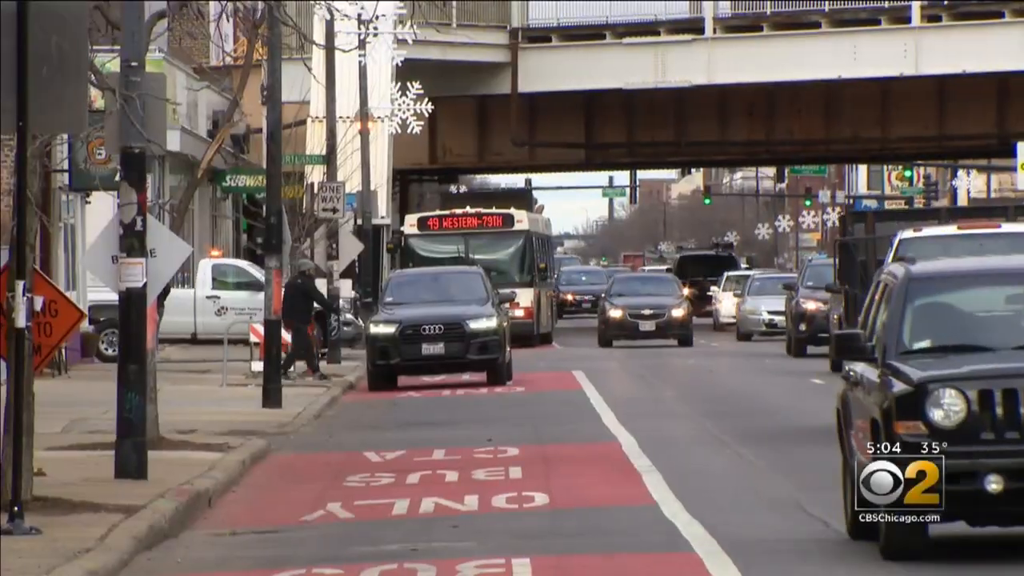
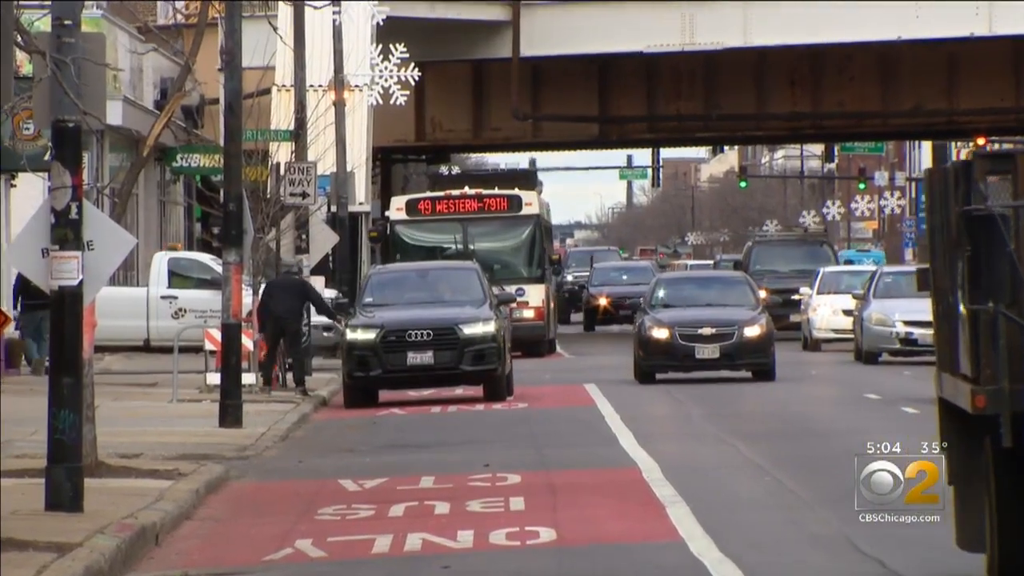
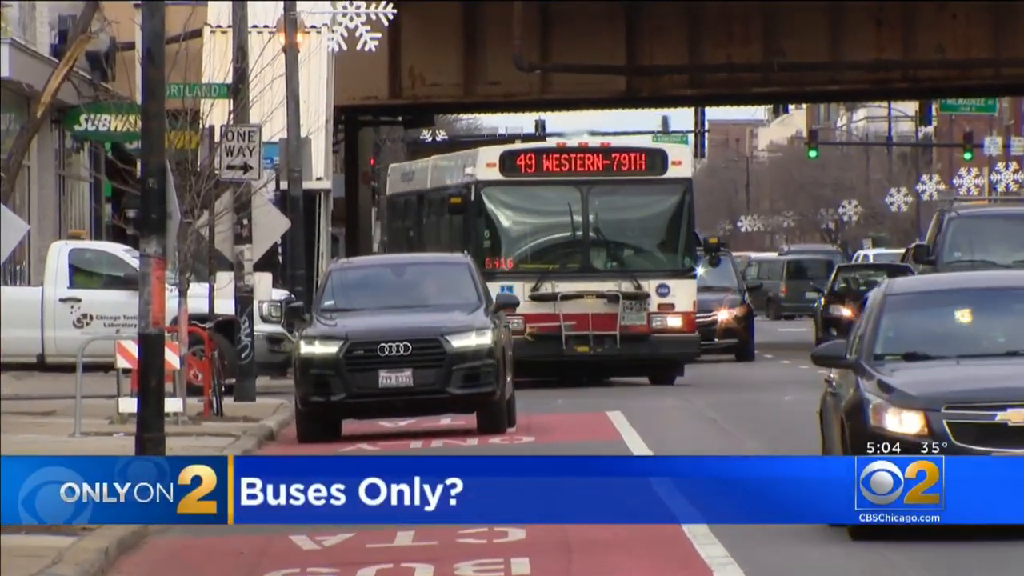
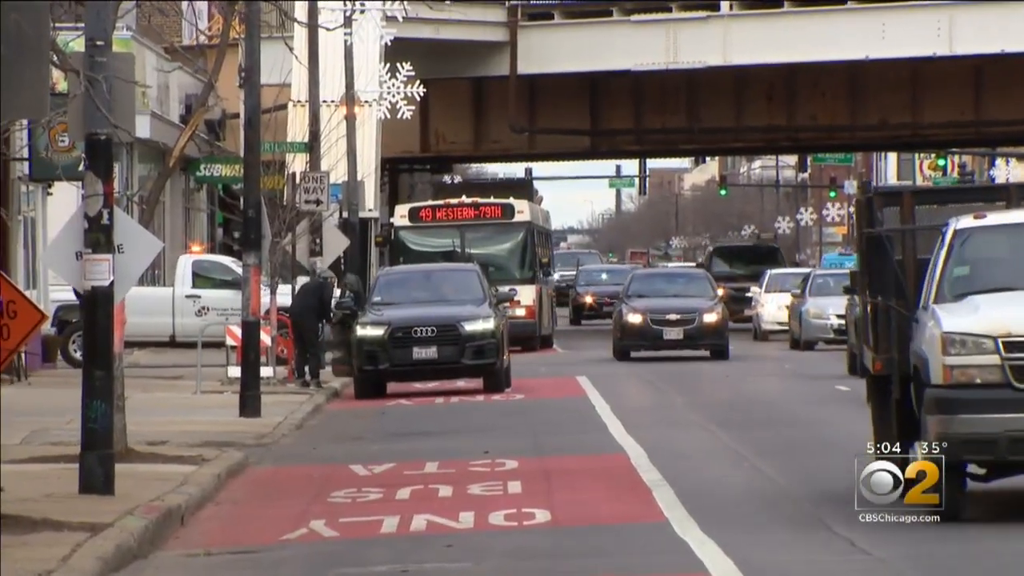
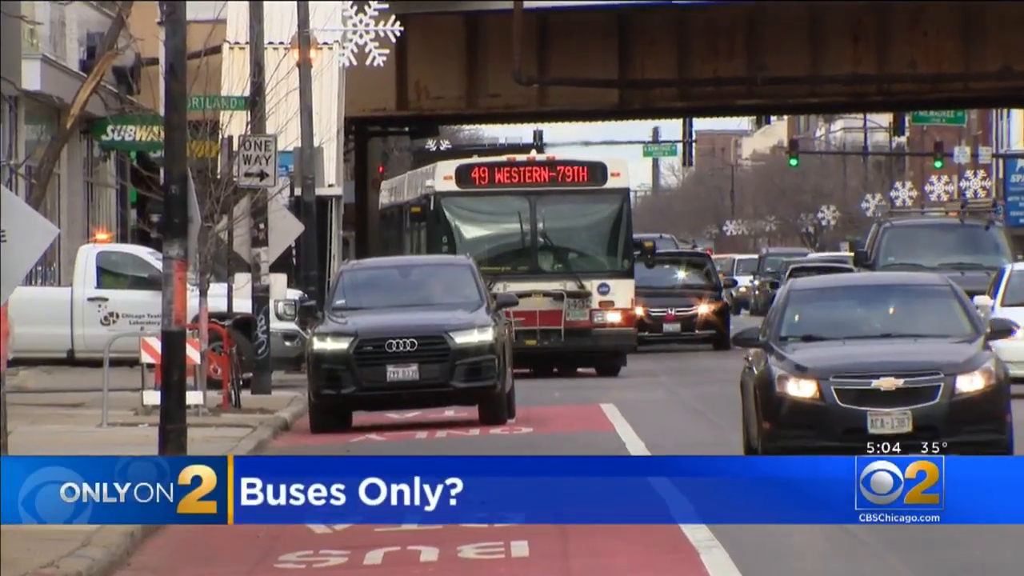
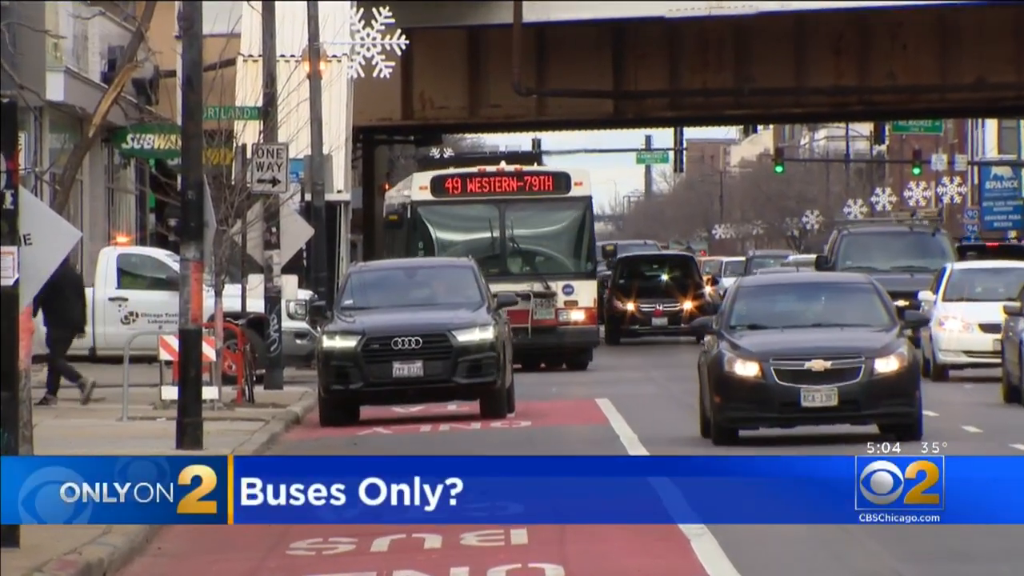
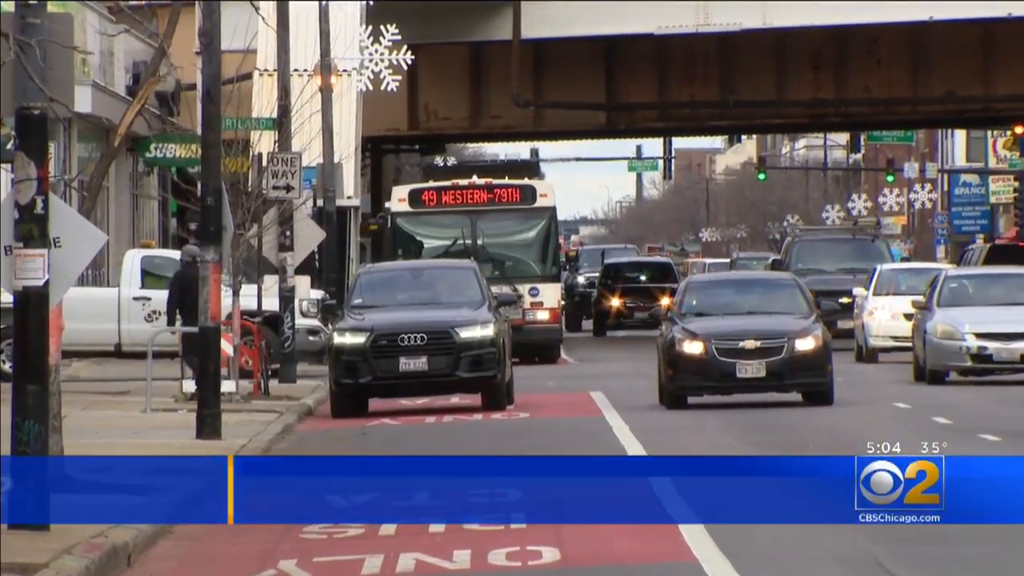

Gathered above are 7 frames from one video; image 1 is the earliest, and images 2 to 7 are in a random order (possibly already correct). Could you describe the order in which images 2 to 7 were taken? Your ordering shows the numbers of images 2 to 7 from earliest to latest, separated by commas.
4, 2, 7, 6, 5, 3
